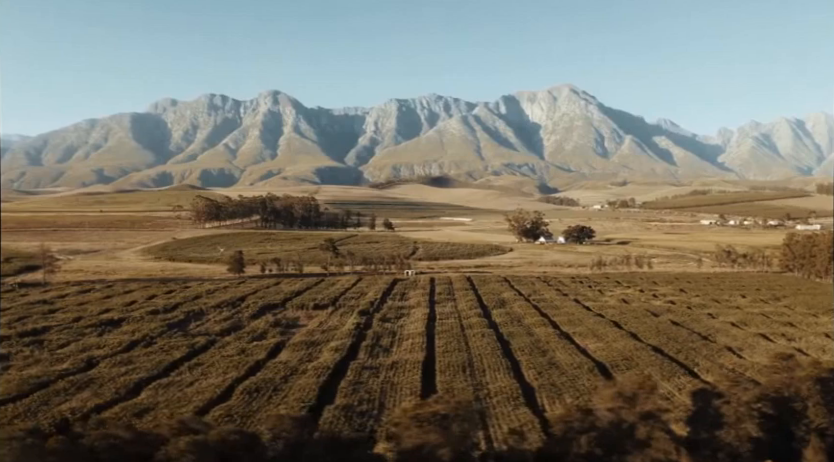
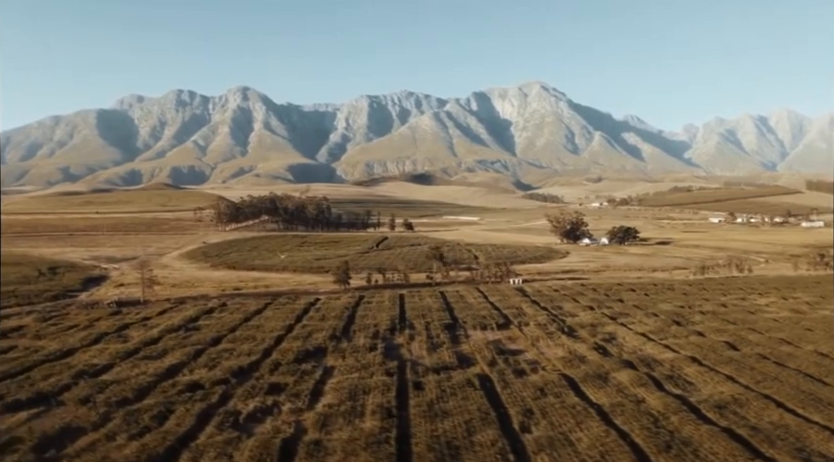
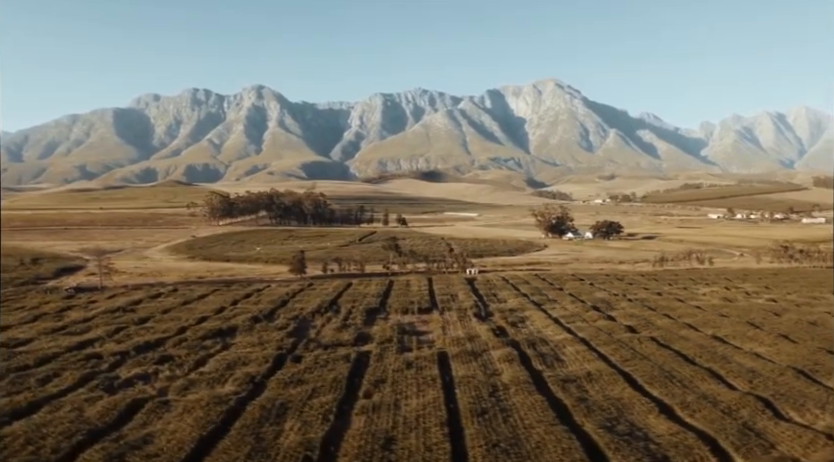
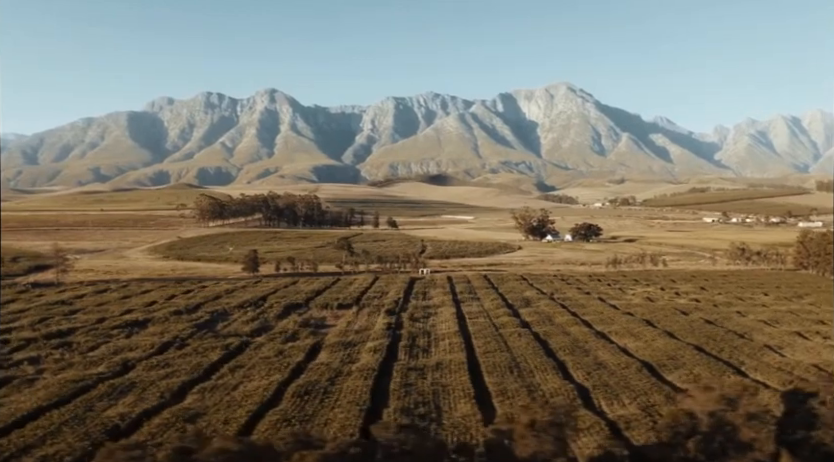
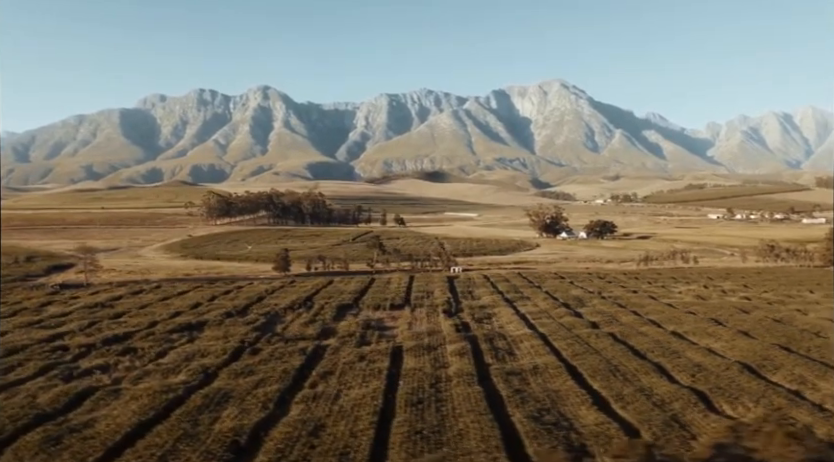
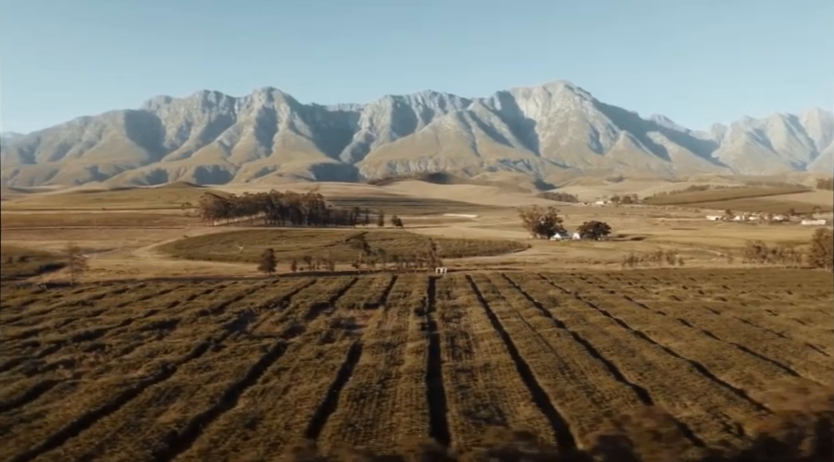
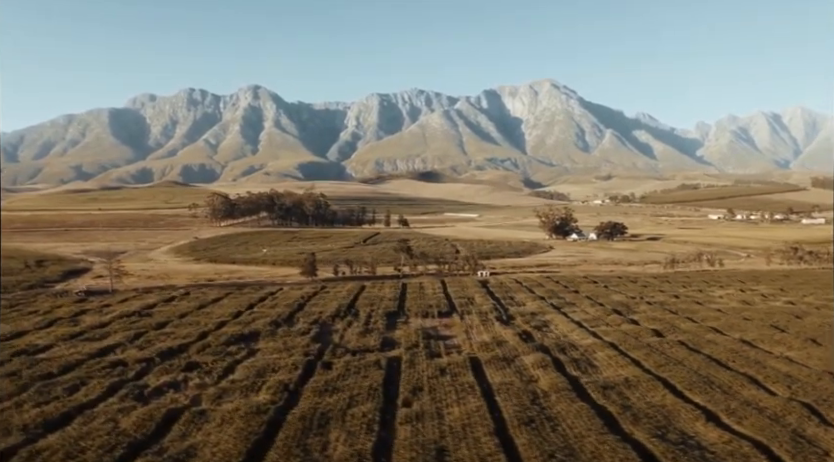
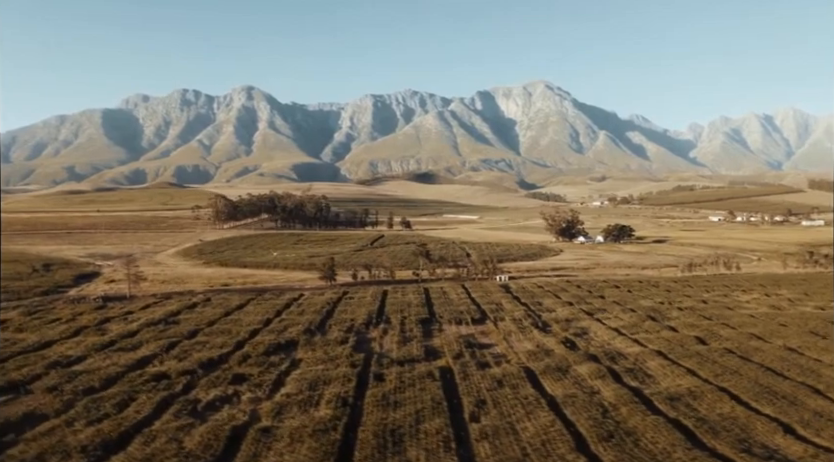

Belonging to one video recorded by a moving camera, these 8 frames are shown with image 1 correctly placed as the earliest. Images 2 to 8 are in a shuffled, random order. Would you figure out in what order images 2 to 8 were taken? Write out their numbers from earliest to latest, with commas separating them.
4, 6, 5, 3, 7, 8, 2
